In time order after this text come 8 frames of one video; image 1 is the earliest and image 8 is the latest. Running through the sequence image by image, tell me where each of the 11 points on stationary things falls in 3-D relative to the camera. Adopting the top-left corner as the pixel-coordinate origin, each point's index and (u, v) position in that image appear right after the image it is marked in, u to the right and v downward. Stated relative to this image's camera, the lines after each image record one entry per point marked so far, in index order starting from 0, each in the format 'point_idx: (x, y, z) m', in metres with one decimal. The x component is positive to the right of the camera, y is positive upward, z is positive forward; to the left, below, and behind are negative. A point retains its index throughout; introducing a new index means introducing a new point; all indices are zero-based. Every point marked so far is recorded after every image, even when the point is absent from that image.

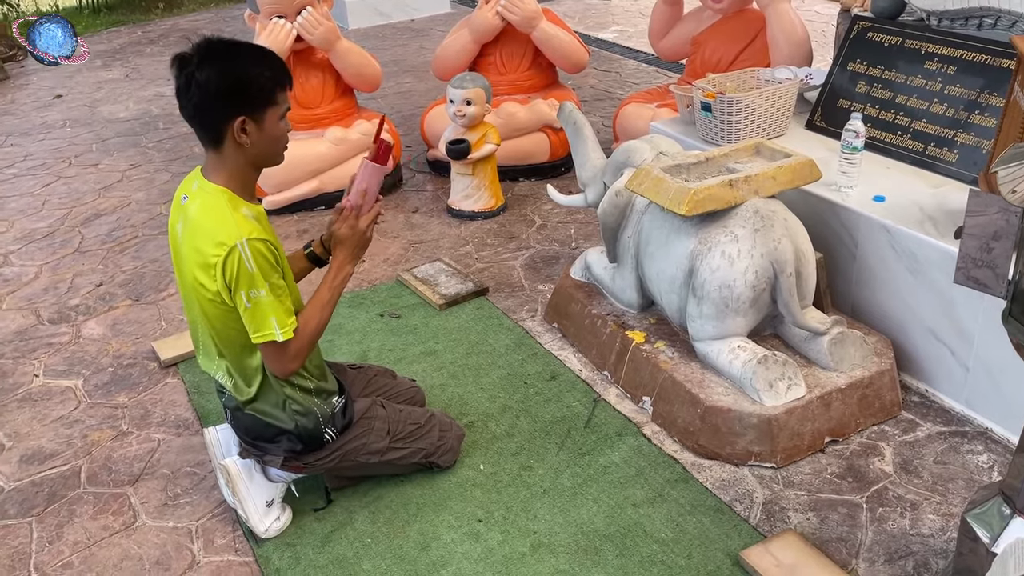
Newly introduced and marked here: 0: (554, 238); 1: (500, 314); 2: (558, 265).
0: (+0.2, +0.2, +4.2) m
1: (0.0, -0.2, +3.6) m
2: (+0.2, +0.1, +4.0) m
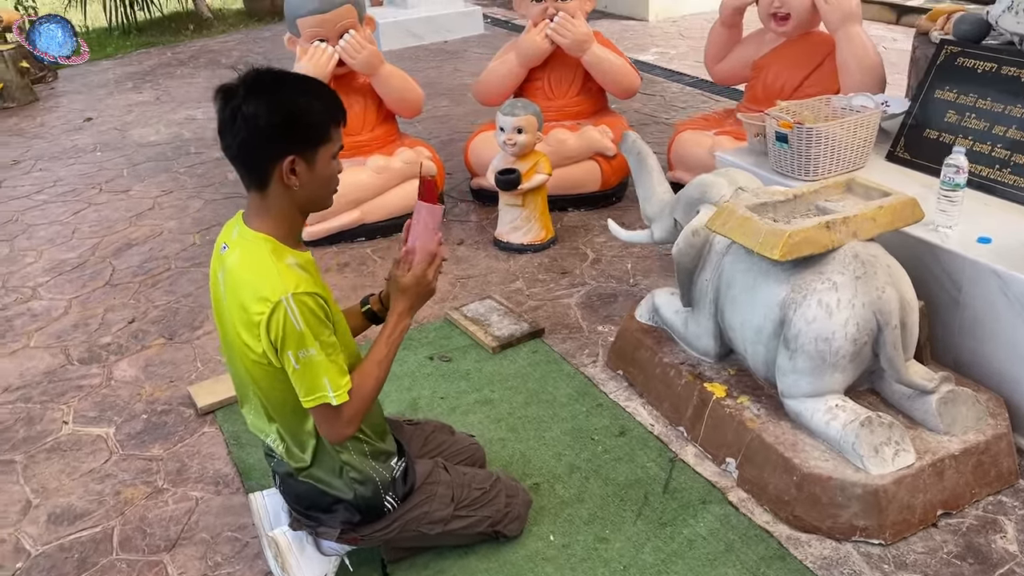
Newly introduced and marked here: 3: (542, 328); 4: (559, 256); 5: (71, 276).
0: (+0.5, +0.1, +4.0) m
1: (+0.2, -0.3, +3.4) m
2: (+0.5, -0.1, +3.7) m
3: (+0.1, -0.2, +3.6) m
4: (+0.2, +0.1, +4.1) m
5: (-2.2, +0.1, +4.3) m
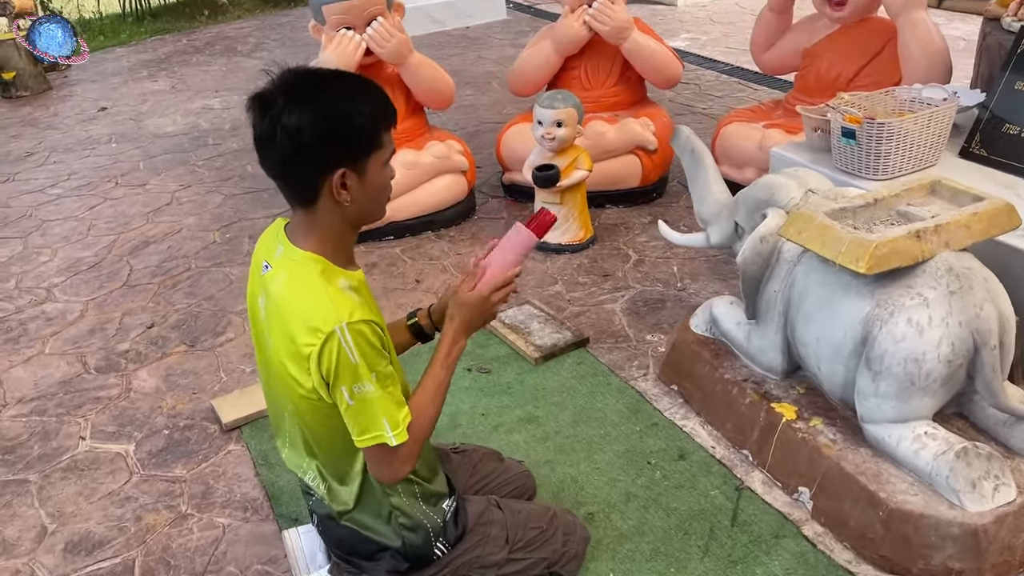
0: (+0.6, 0.0, +3.8) m
1: (+0.4, -0.3, +3.2) m
2: (+0.6, -0.1, +3.5) m
3: (+0.3, -0.2, +3.4) m
4: (+0.4, +0.1, +3.9) m
5: (-2.0, +0.1, +4.1) m
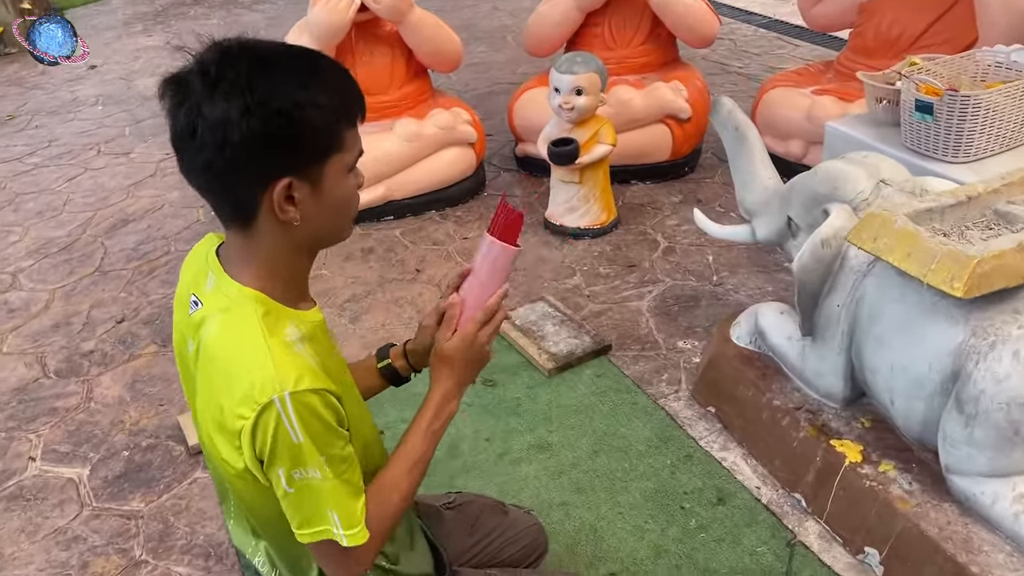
0: (+0.7, +0.1, +3.3) m
1: (+0.4, -0.3, +2.8) m
2: (+0.7, -0.1, +3.1) m
3: (+0.3, -0.2, +3.0) m
4: (+0.5, +0.2, +3.5) m
5: (-2.0, +0.1, +3.7) m
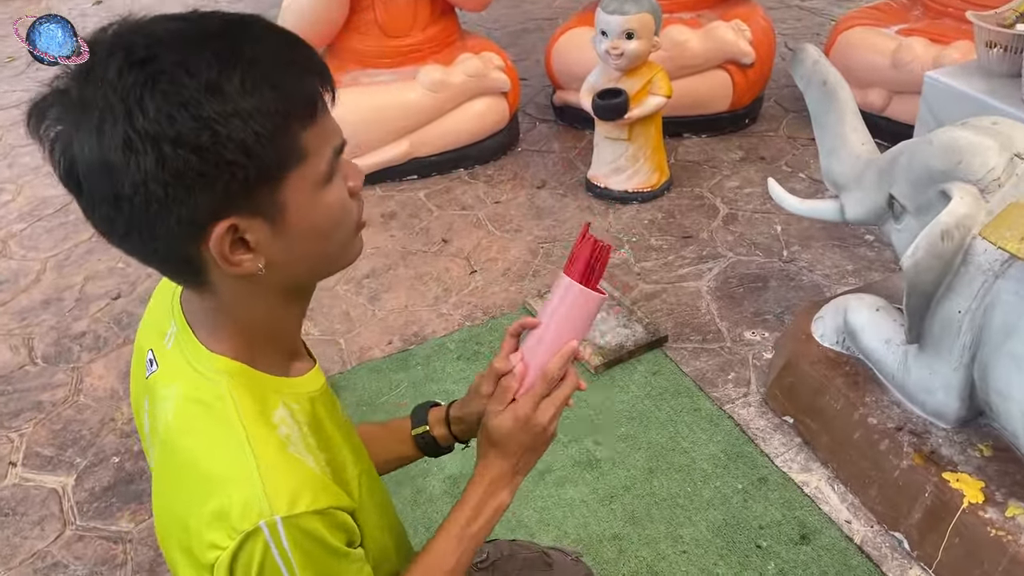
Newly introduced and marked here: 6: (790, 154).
0: (+0.8, +0.2, +2.9) m
1: (+0.5, -0.3, +2.4) m
2: (+0.8, 0.0, +2.7) m
3: (+0.5, -0.1, +2.6) m
4: (+0.6, +0.3, +3.1) m
5: (-1.8, +0.3, +3.4) m
6: (+1.1, +0.5, +3.4) m
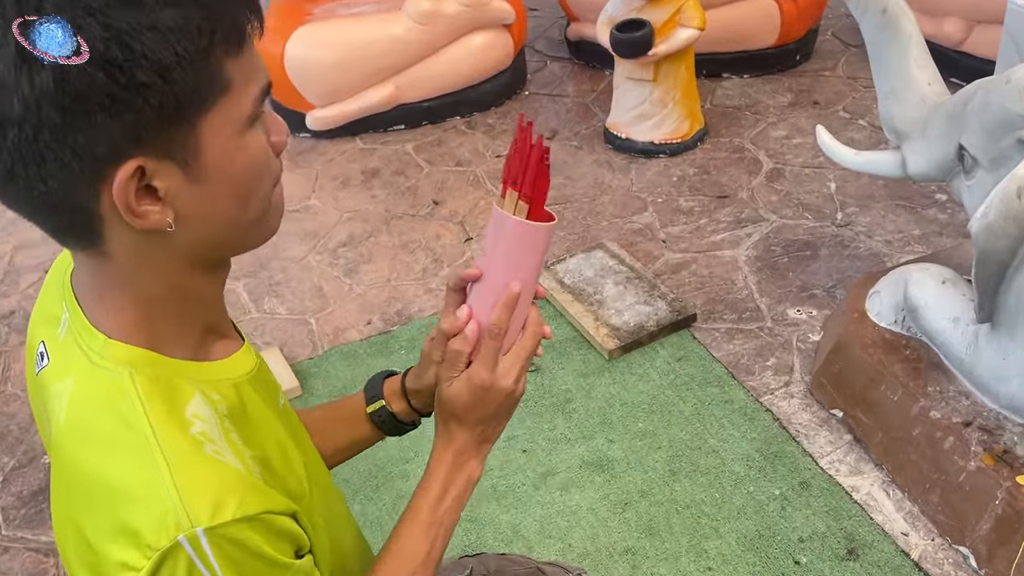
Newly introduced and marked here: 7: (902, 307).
0: (+0.8, +0.3, +2.5) m
1: (+0.5, -0.2, +2.0) m
2: (+0.8, +0.1, +2.3) m
3: (+0.5, -0.1, +2.2) m
4: (+0.6, +0.4, +2.6) m
5: (-1.8, +0.4, +3.0) m
6: (+1.1, +0.7, +2.9) m
7: (+0.9, 0.0, +2.1) m
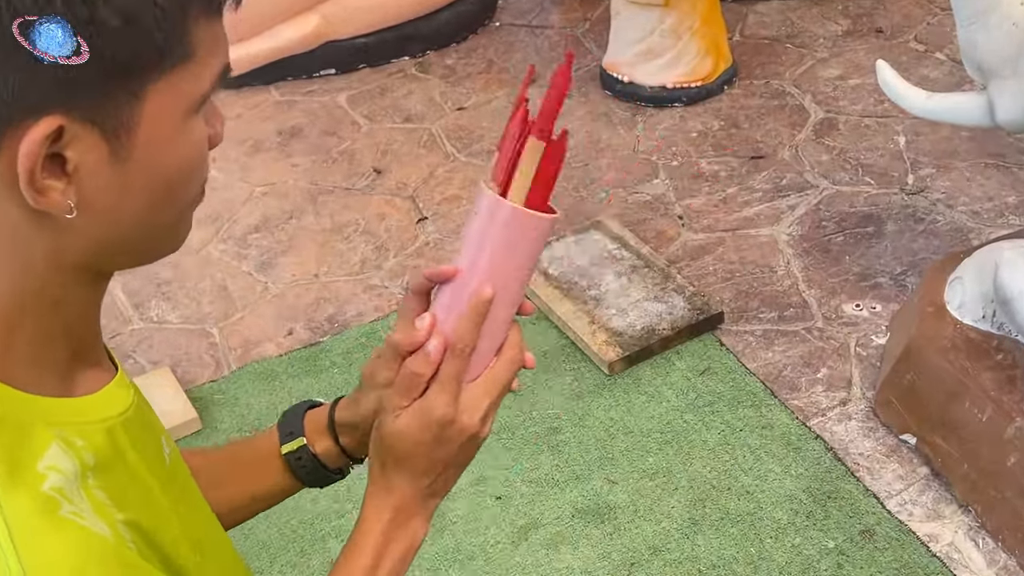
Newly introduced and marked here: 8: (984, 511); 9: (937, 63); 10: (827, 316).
0: (+0.8, +0.3, +1.9) m
1: (+0.4, -0.2, +1.5) m
2: (+0.7, +0.1, +1.7) m
3: (+0.4, 0.0, +1.6) m
4: (+0.6, +0.4, +2.1) m
5: (-1.9, +0.4, +2.5) m
6: (+1.1, +0.7, +2.3) m
7: (+0.9, 0.0, +1.6) m
8: (+0.9, -0.4, +1.5) m
9: (+1.1, +0.6, +2.3) m
10: (+0.7, -0.1, +1.7) m
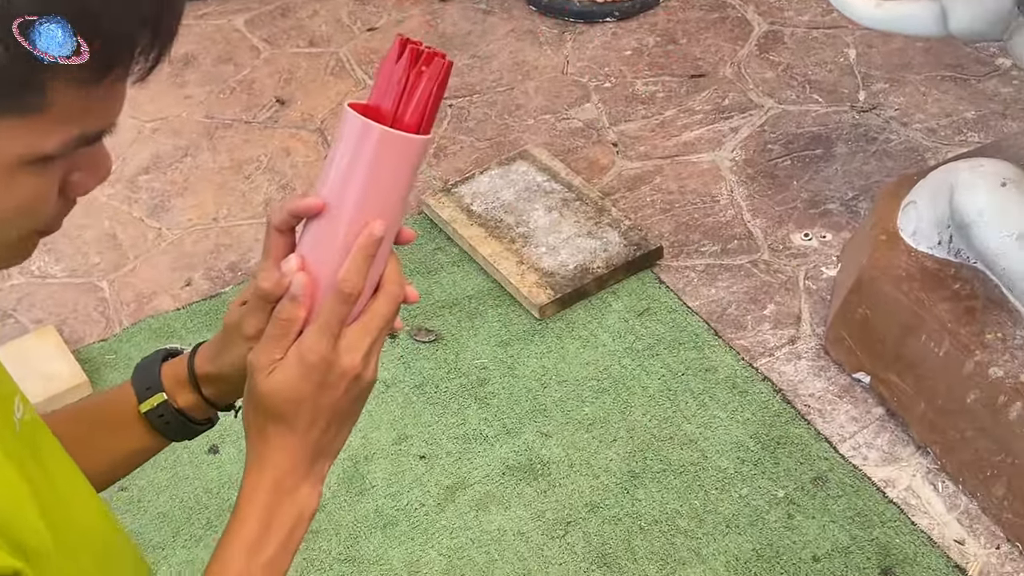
0: (+0.6, +0.4, +1.7) m
1: (+0.3, -0.1, +1.3) m
2: (+0.6, +0.2, +1.6) m
3: (+0.3, +0.1, +1.5) m
4: (+0.4, +0.6, +1.9) m
5: (-2.1, +0.5, +2.3) m
6: (+0.9, +0.9, +2.1) m
7: (+0.7, +0.1, +1.4) m
8: (+0.7, -0.3, +1.4) m
9: (+0.9, +0.8, +2.1) m
10: (+0.5, +0.1, +1.6) m
